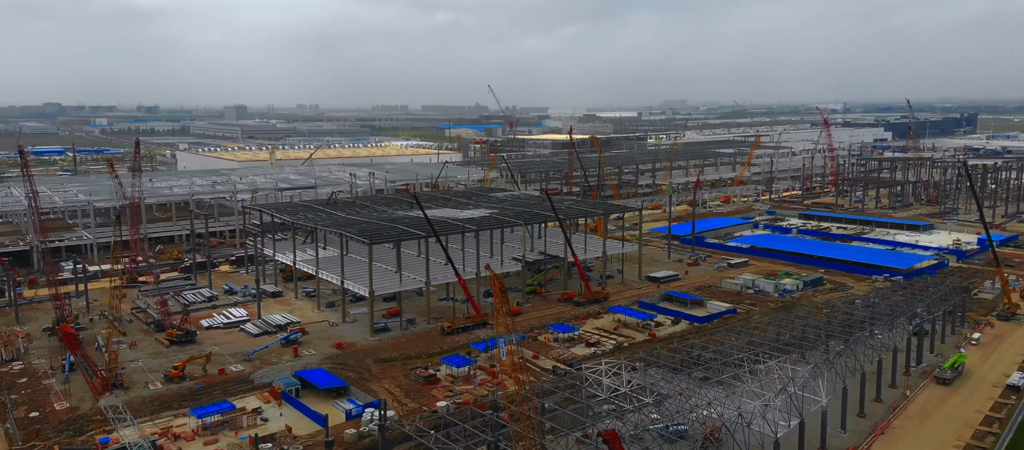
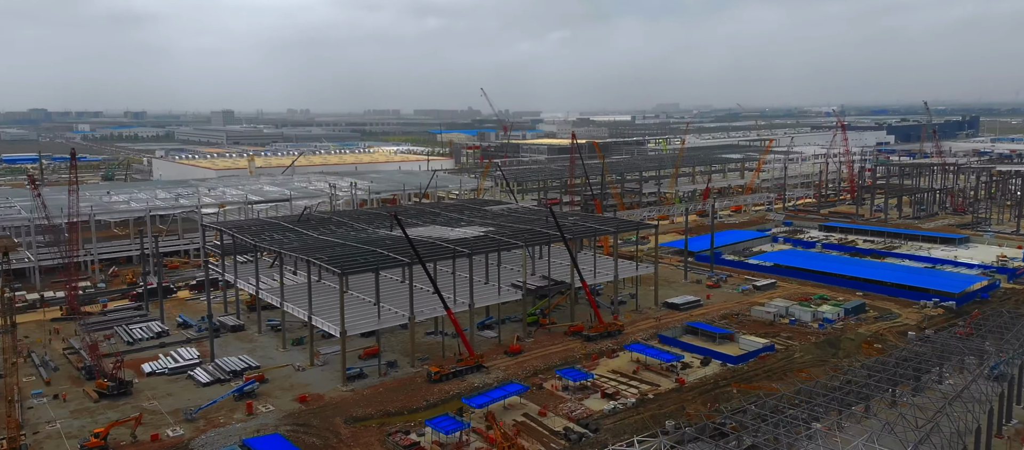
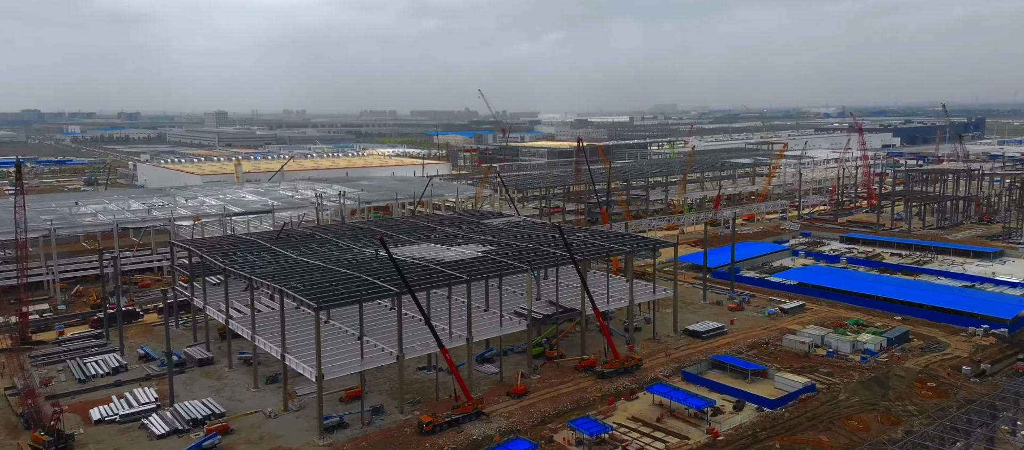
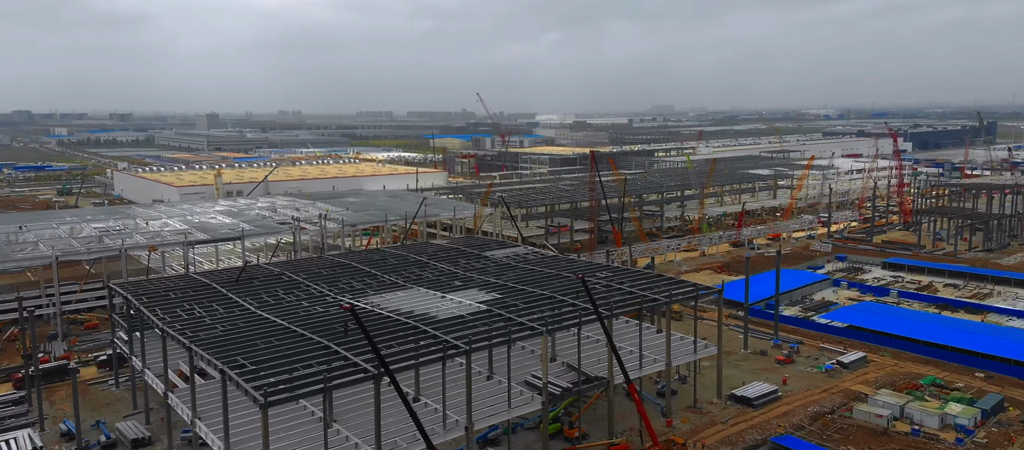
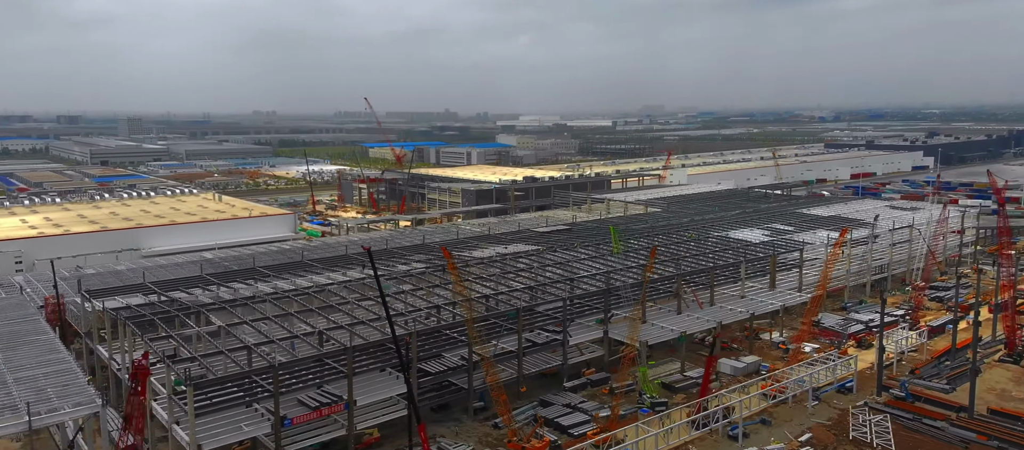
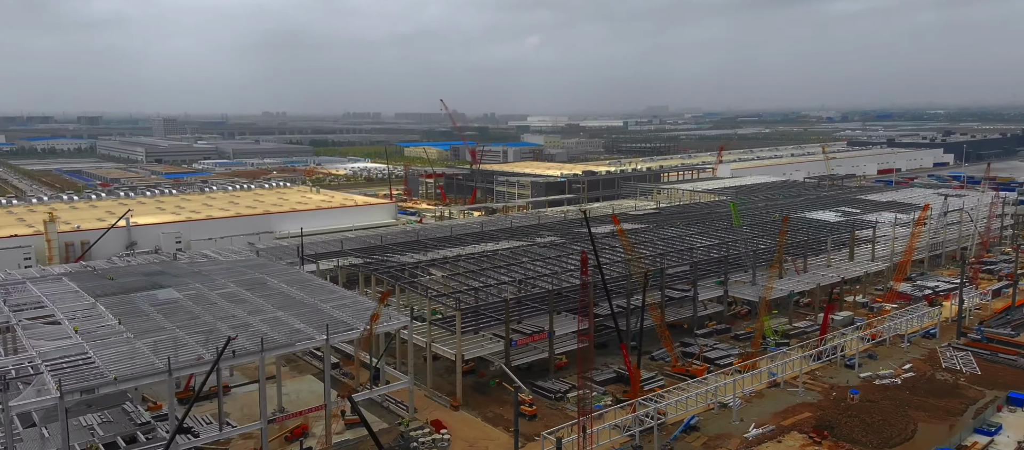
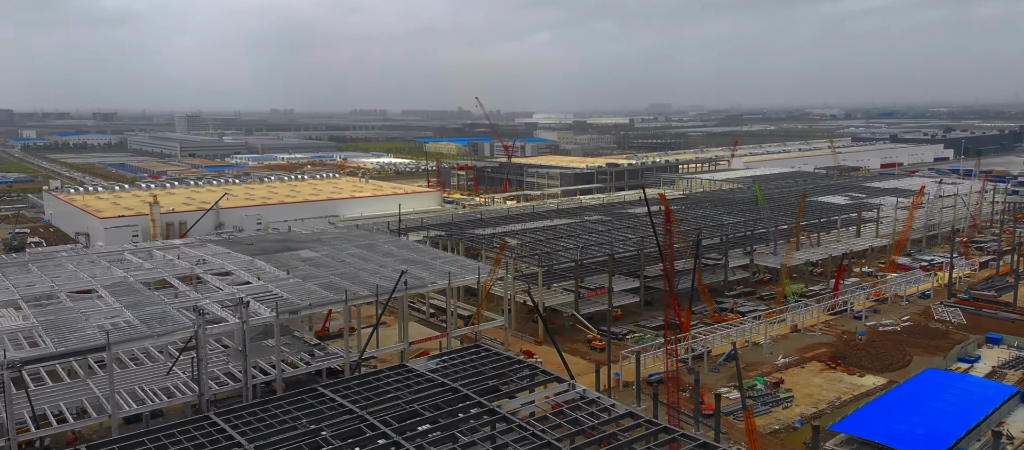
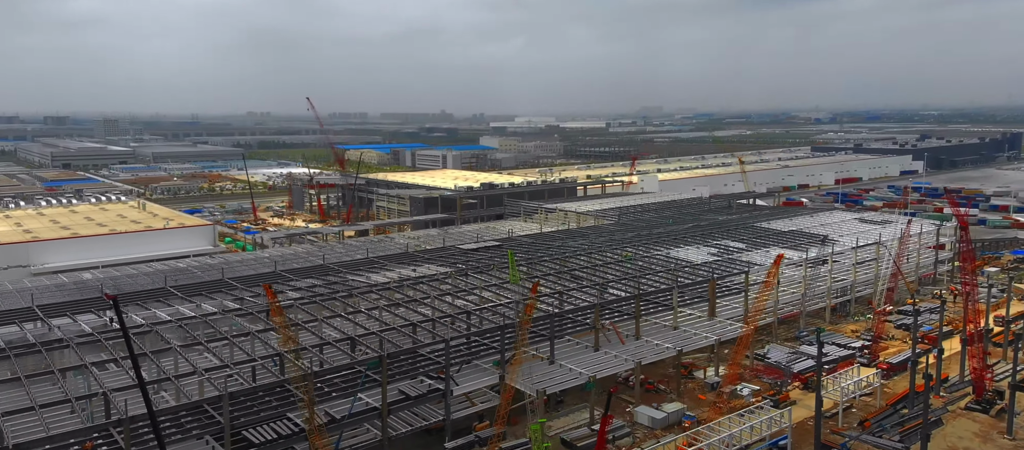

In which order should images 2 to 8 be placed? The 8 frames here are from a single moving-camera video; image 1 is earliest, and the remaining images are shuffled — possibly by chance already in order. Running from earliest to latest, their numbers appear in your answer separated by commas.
2, 3, 4, 7, 6, 5, 8
